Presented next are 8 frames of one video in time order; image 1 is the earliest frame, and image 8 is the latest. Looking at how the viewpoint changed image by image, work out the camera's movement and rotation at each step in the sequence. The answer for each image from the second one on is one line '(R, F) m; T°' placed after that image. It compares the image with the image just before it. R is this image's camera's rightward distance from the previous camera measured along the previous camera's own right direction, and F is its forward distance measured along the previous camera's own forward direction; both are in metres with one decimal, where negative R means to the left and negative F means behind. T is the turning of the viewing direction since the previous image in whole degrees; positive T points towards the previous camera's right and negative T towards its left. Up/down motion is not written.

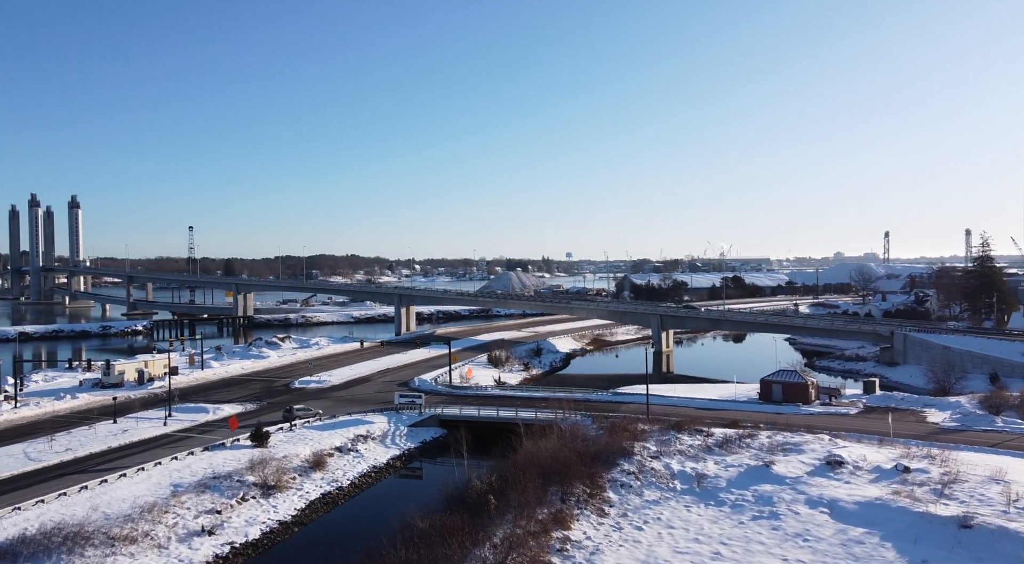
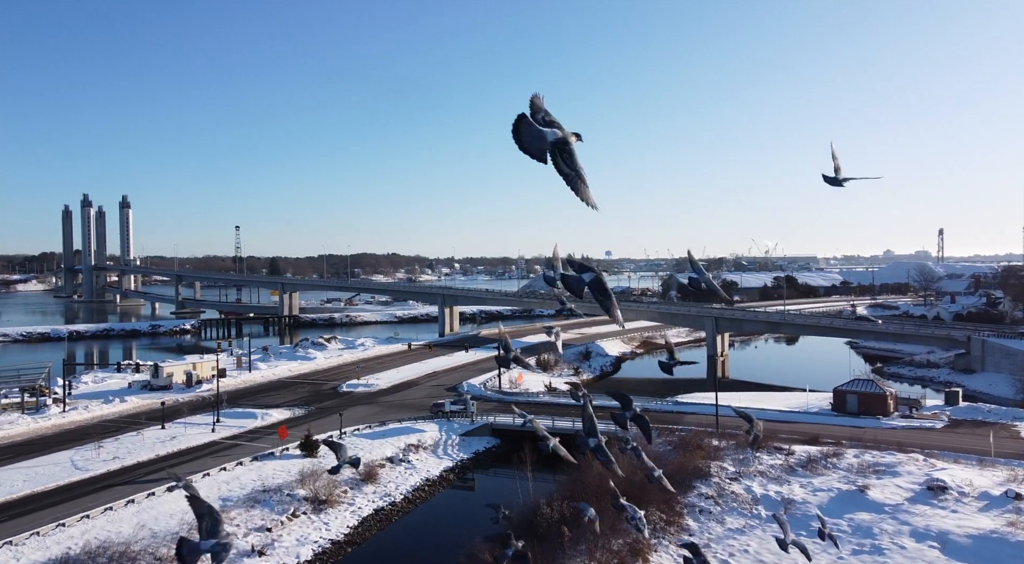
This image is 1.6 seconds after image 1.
(-0.8, +1.5) m; -3°
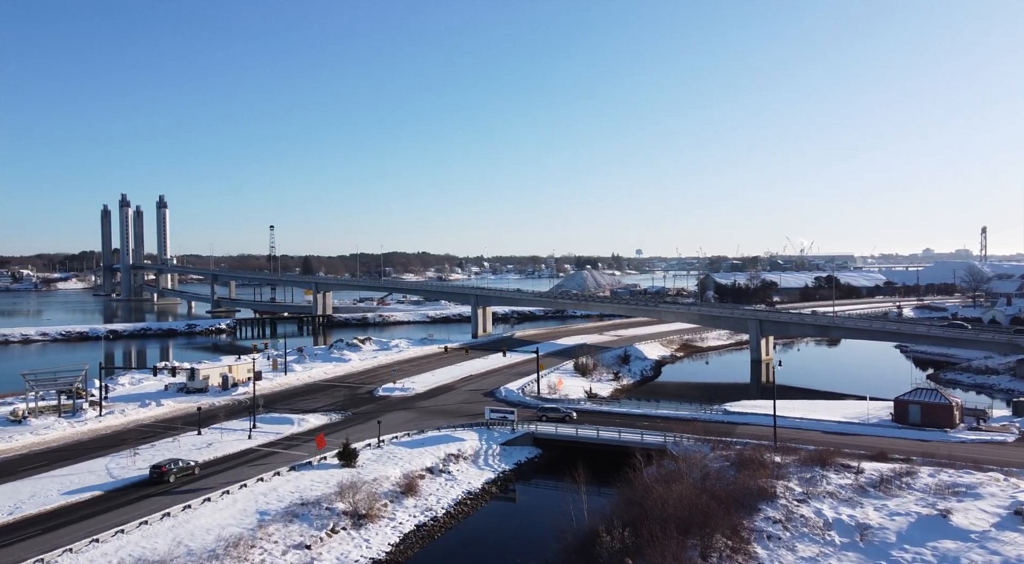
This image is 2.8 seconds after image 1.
(-0.6, +1.1) m; -2°
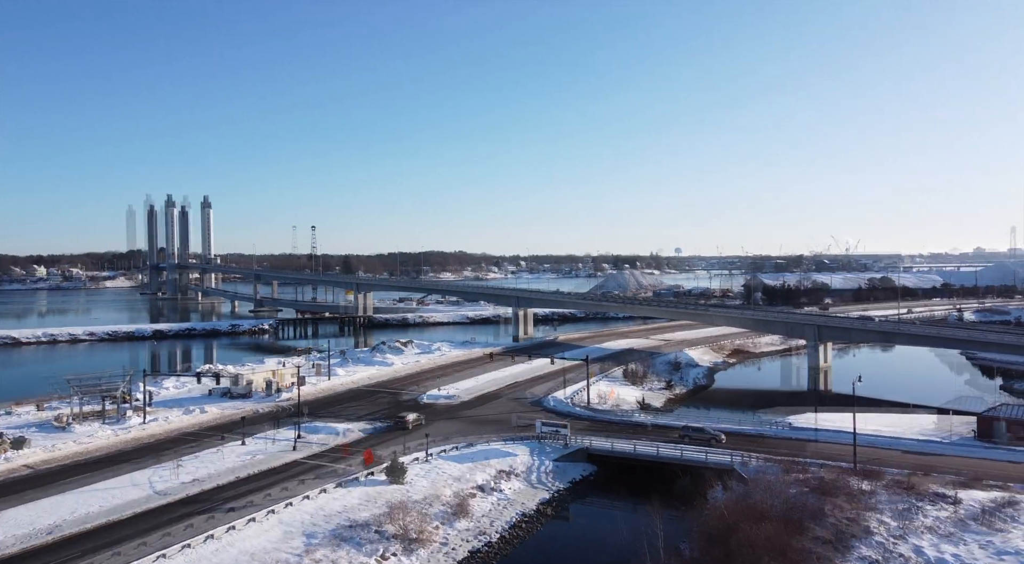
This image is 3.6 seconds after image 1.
(-0.7, +1.4) m; -3°
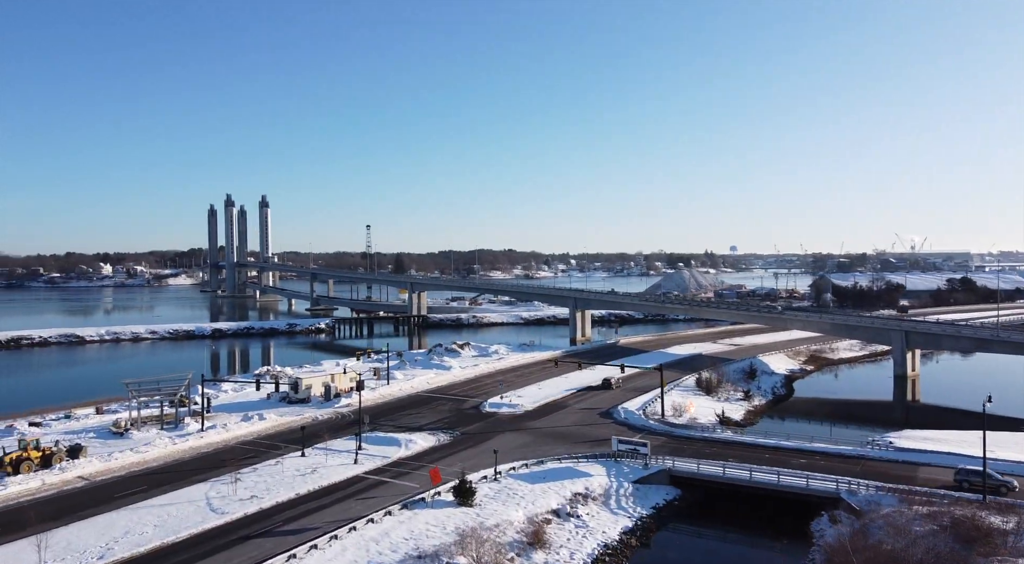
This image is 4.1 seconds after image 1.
(-0.9, +2.0) m; -4°
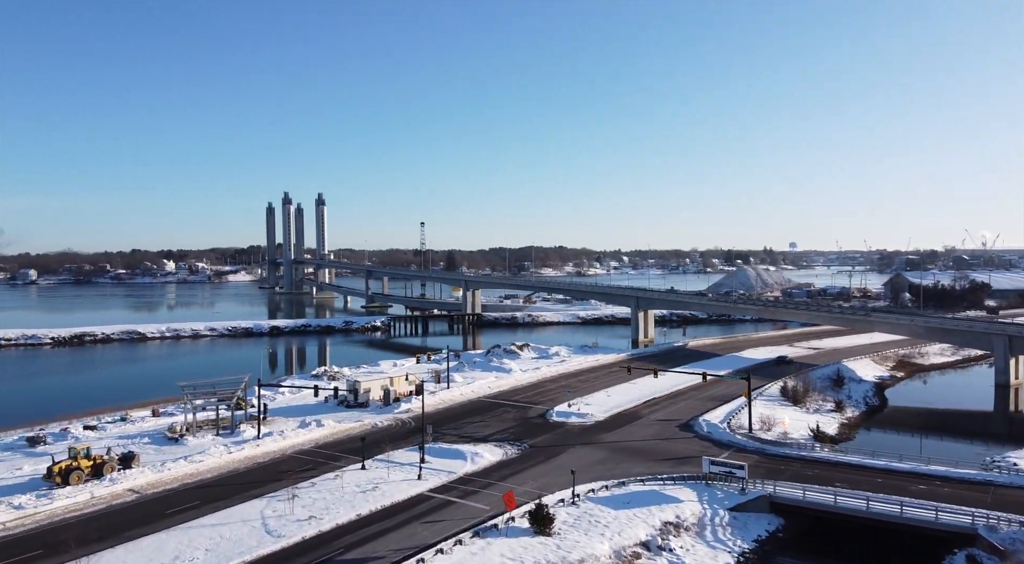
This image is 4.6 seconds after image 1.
(-0.9, +2.3) m; -4°
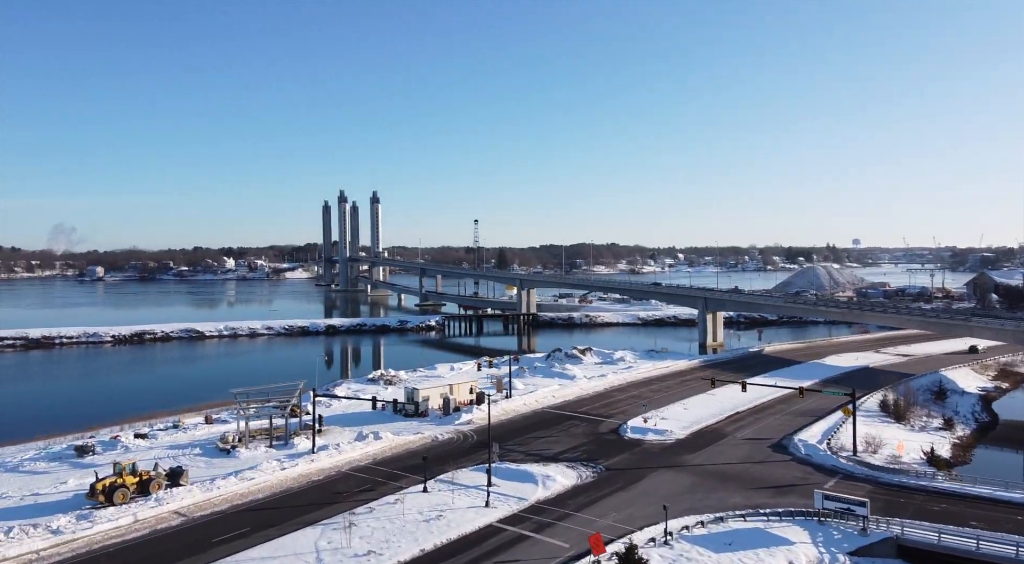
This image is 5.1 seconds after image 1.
(-0.9, +2.6) m; -4°
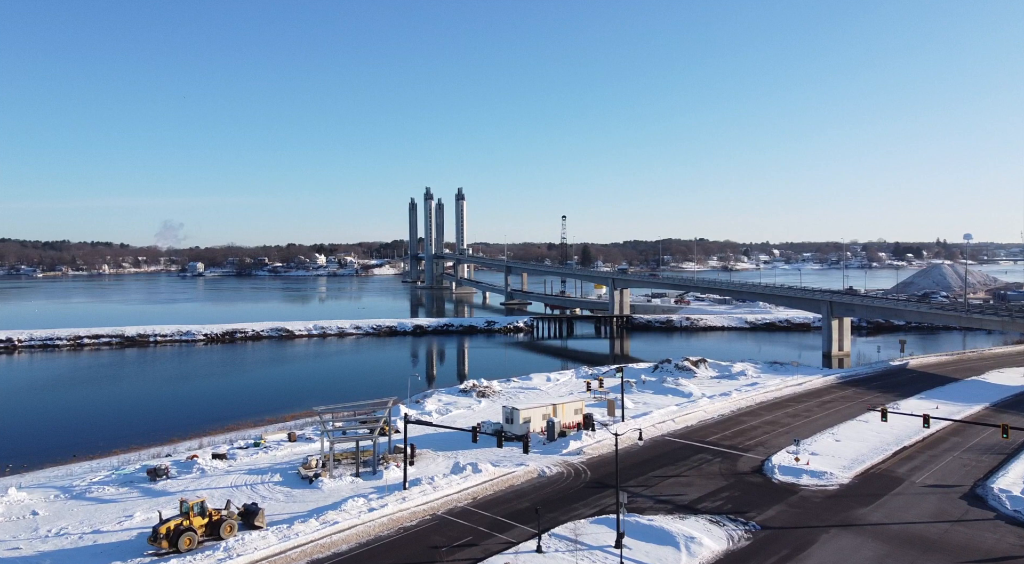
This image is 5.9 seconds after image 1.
(-1.4, +4.3) m; -7°
